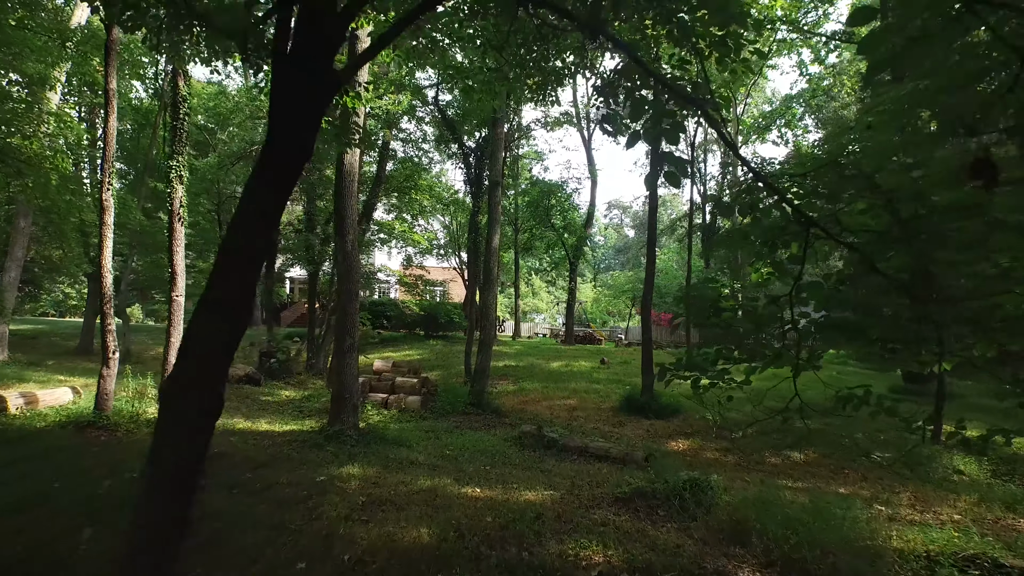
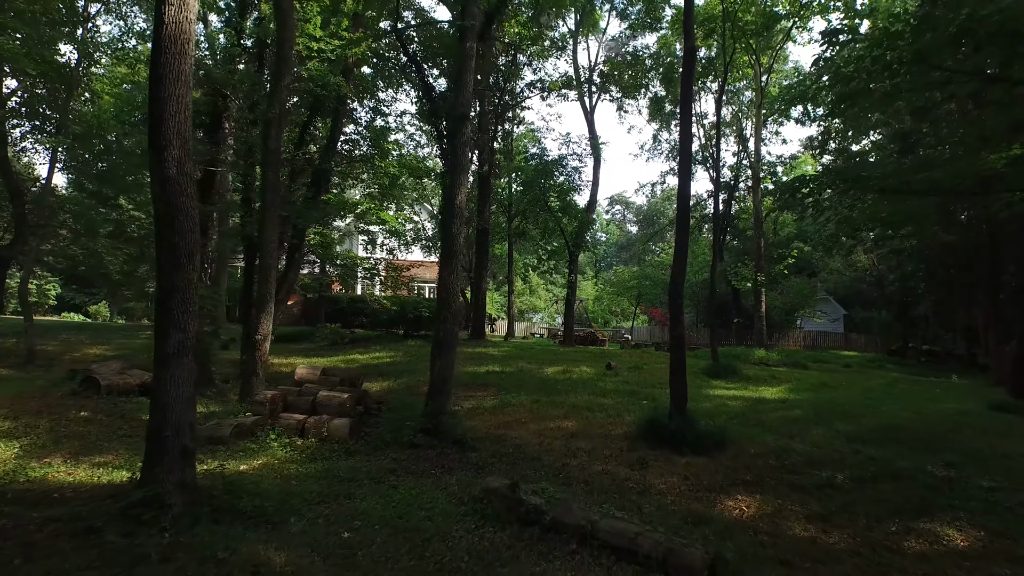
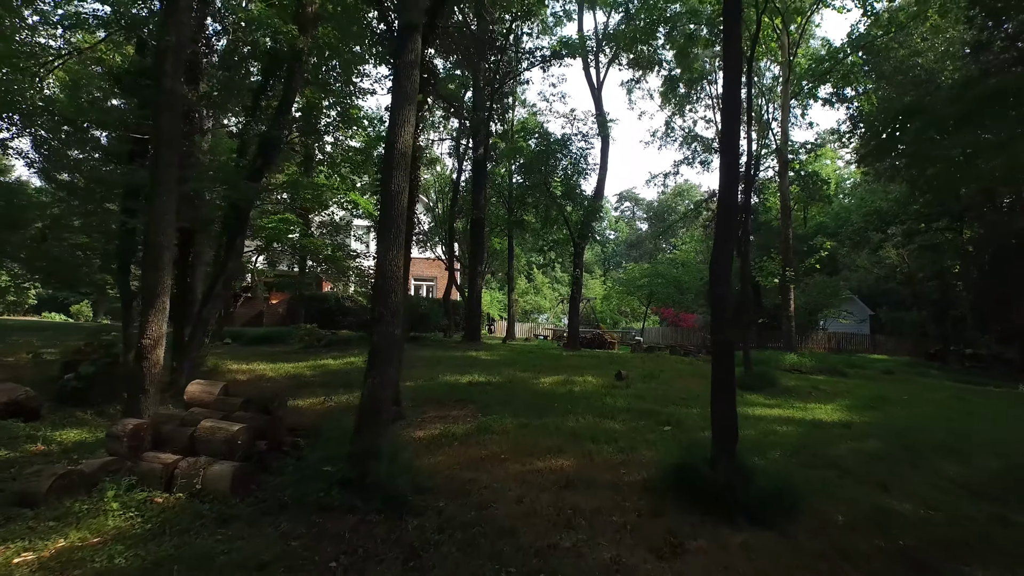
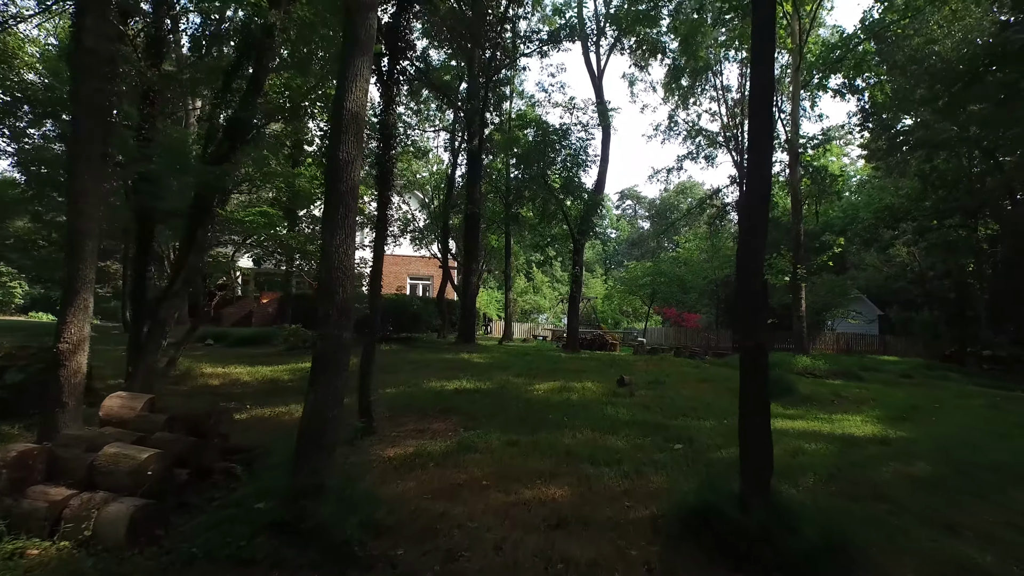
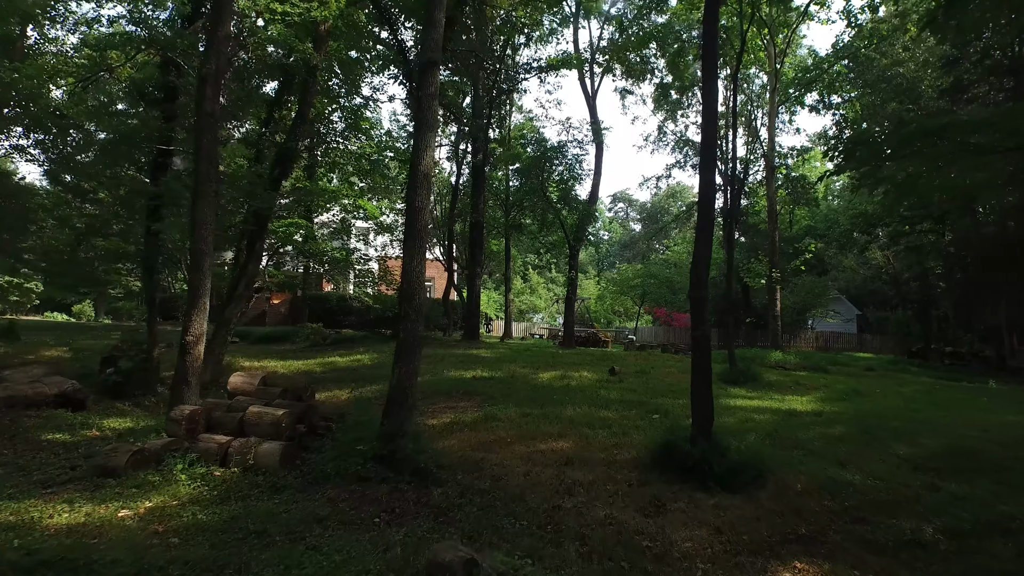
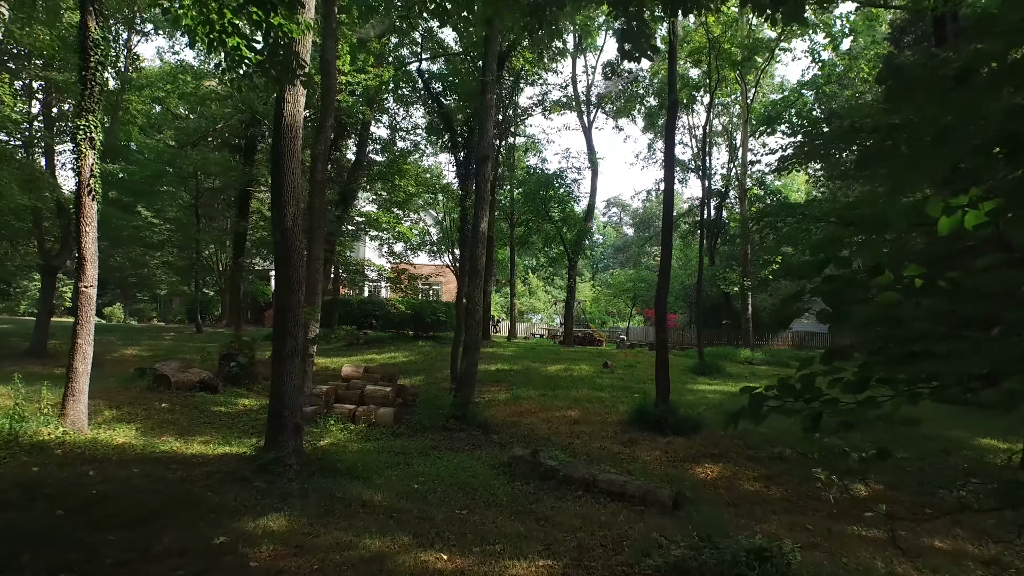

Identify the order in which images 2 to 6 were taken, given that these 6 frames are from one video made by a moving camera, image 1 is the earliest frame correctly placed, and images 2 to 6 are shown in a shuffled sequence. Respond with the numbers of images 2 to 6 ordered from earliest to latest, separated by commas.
6, 2, 5, 3, 4
